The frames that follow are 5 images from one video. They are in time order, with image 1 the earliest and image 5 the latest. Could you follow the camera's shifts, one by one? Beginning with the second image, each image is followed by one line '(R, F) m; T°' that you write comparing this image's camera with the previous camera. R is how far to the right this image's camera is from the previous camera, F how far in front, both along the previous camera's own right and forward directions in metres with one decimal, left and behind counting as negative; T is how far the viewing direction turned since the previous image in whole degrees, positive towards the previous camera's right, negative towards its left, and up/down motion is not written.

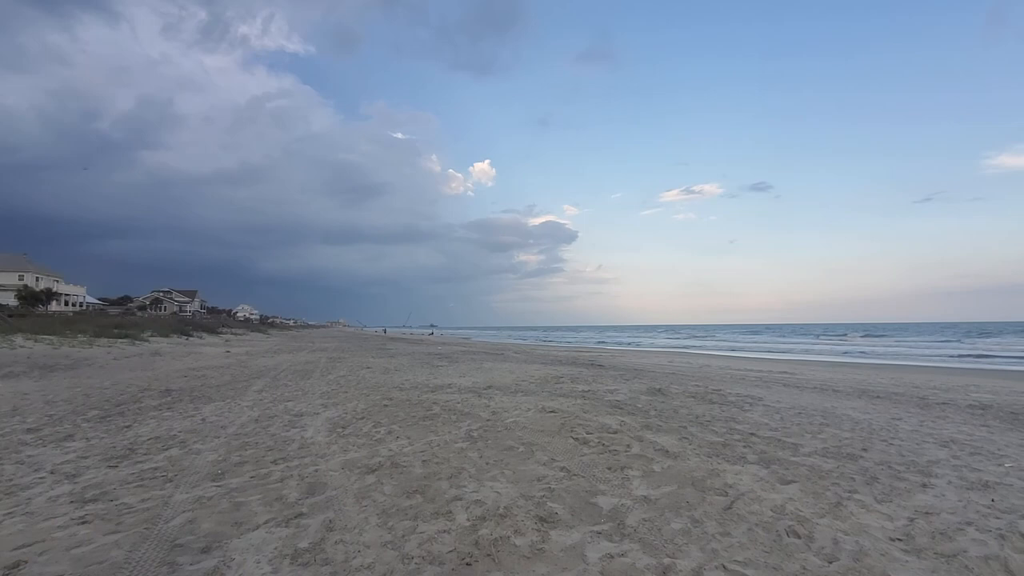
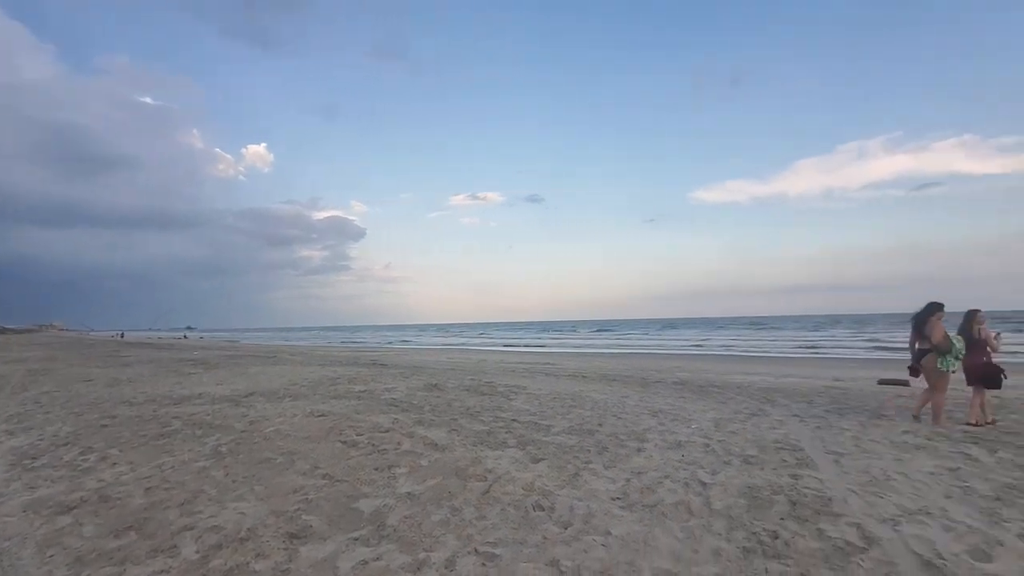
(+0.2, +0.1) m; +24°
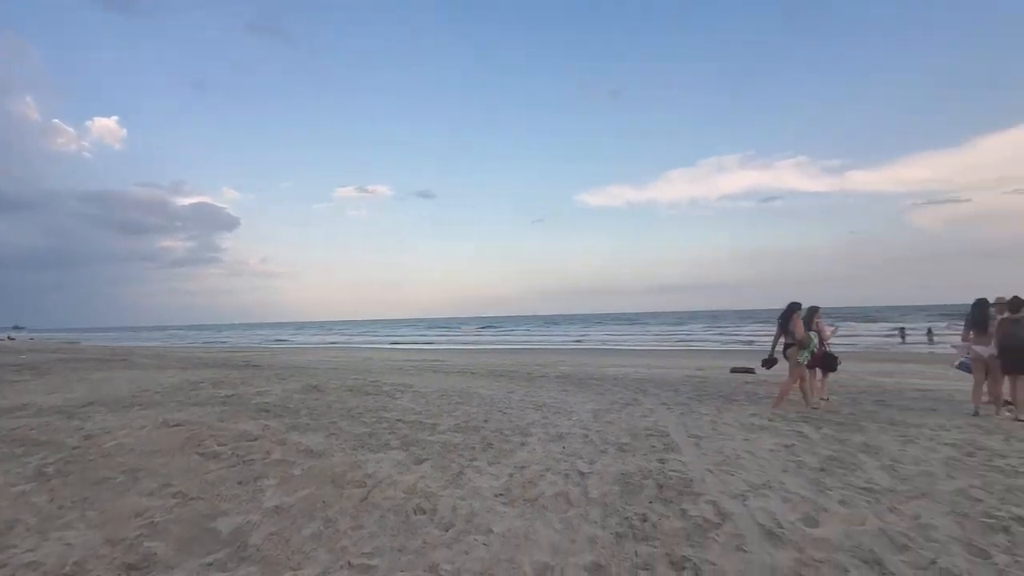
(+0.1, +0.1) m; +12°
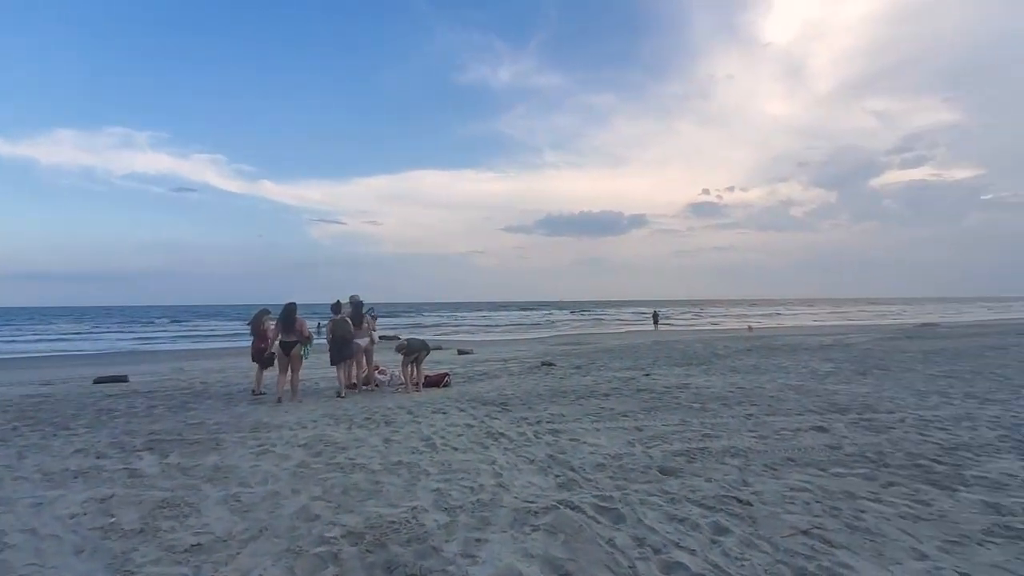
(+1.2, +1.1) m; +60°
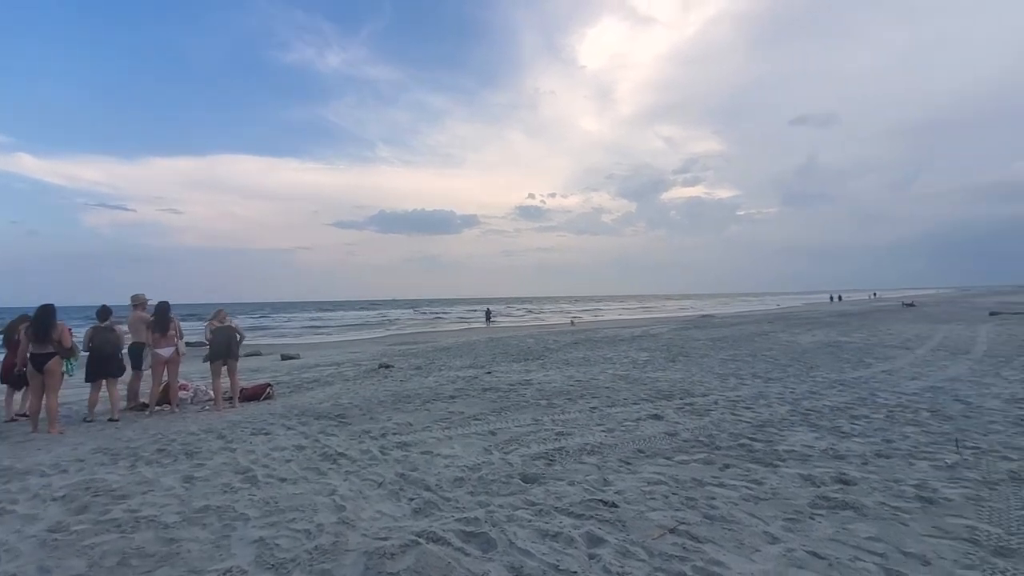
(-0.1, +0.5) m; +18°
